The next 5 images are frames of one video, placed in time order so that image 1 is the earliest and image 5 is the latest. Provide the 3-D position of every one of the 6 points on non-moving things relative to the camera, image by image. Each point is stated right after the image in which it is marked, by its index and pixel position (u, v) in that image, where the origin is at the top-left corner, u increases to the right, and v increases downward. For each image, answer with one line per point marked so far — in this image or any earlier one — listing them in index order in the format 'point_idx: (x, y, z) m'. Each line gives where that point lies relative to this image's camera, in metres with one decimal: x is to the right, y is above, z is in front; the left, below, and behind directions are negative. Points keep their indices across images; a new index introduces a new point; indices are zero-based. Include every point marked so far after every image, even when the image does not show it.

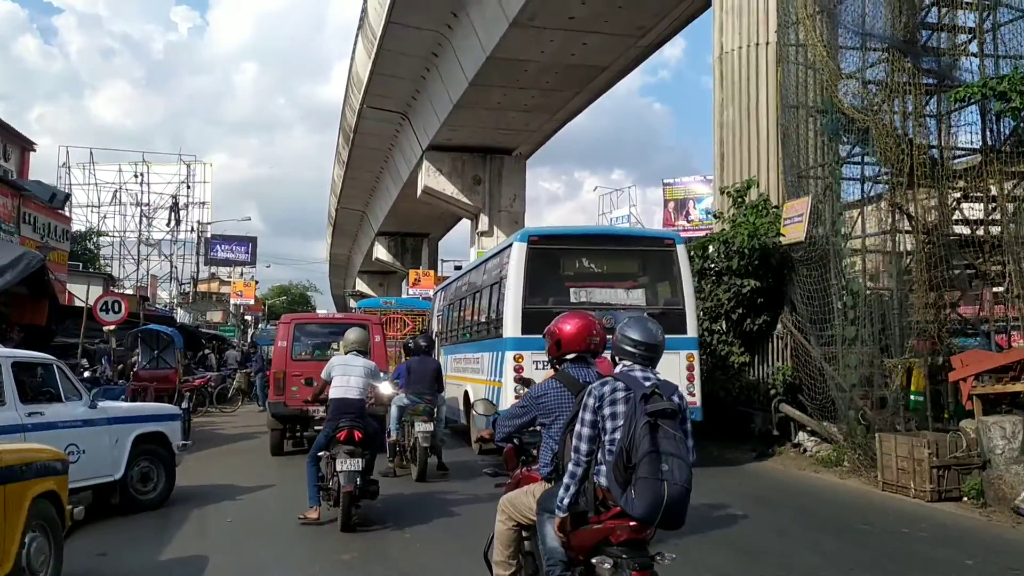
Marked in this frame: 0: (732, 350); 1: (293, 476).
0: (+3.0, -0.8, +11.4) m
1: (-2.8, -2.4, +10.6) m
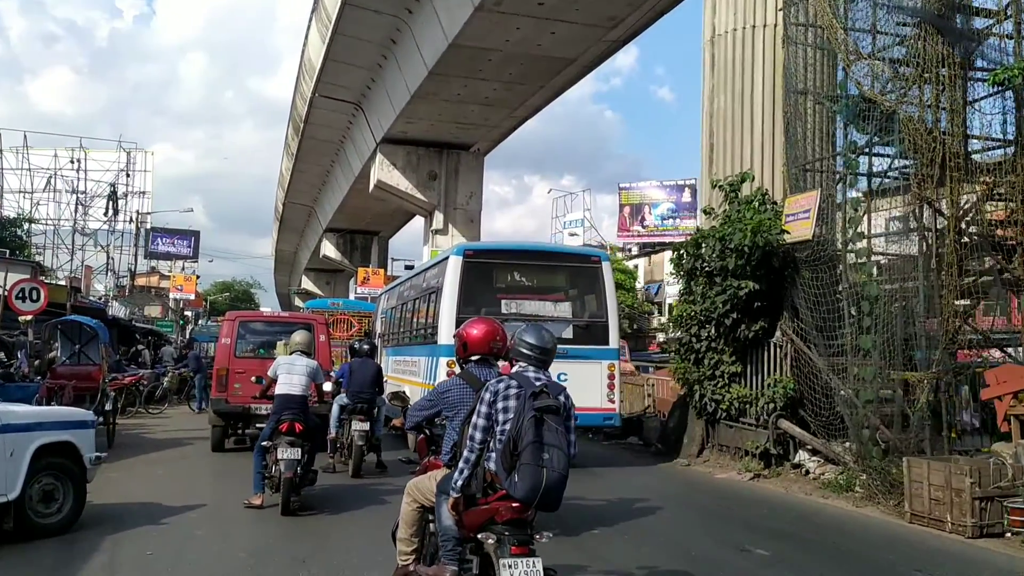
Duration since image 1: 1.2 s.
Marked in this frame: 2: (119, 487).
0: (+2.6, -0.9, +10.5) m
1: (-3.2, -2.3, +9.3) m
2: (-4.3, -2.2, +9.2) m
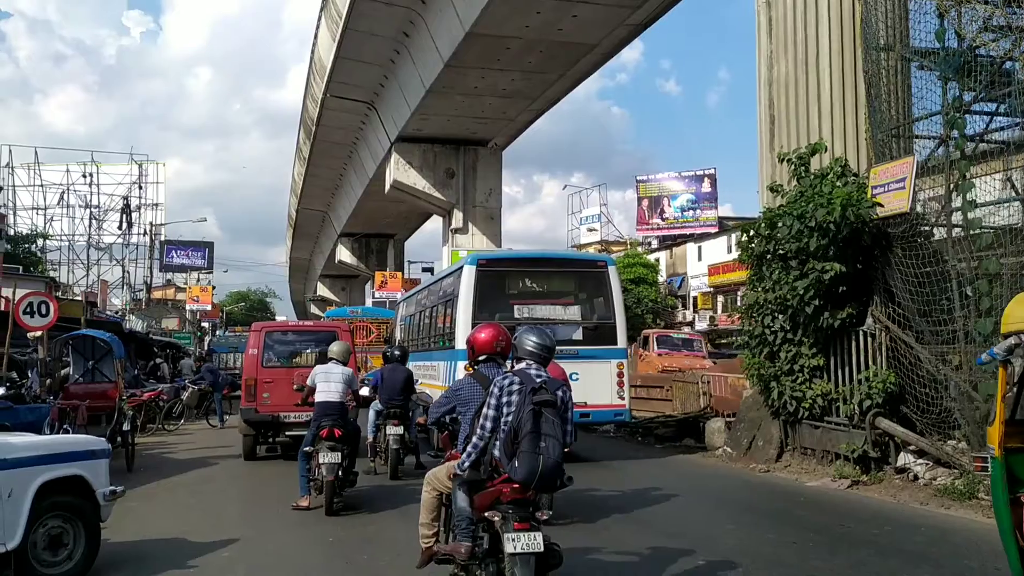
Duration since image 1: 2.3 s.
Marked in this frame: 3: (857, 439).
0: (+3.2, -0.7, +9.4) m
1: (-2.5, -2.3, +8.3) m
2: (-3.7, -2.3, +8.2) m
3: (+3.5, -1.5, +8.5) m
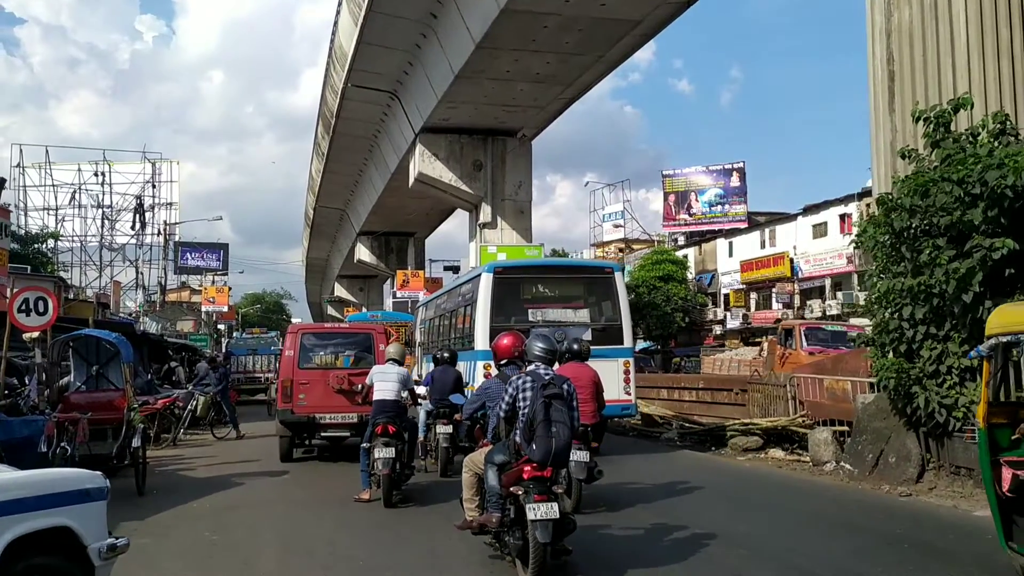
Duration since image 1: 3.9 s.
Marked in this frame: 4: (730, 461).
0: (+4.0, -0.6, +7.7) m
1: (-1.7, -2.2, +6.7) m
2: (-2.9, -2.2, +6.6) m
3: (+4.3, -1.4, +6.8) m
4: (+3.1, -2.5, +11.9) m
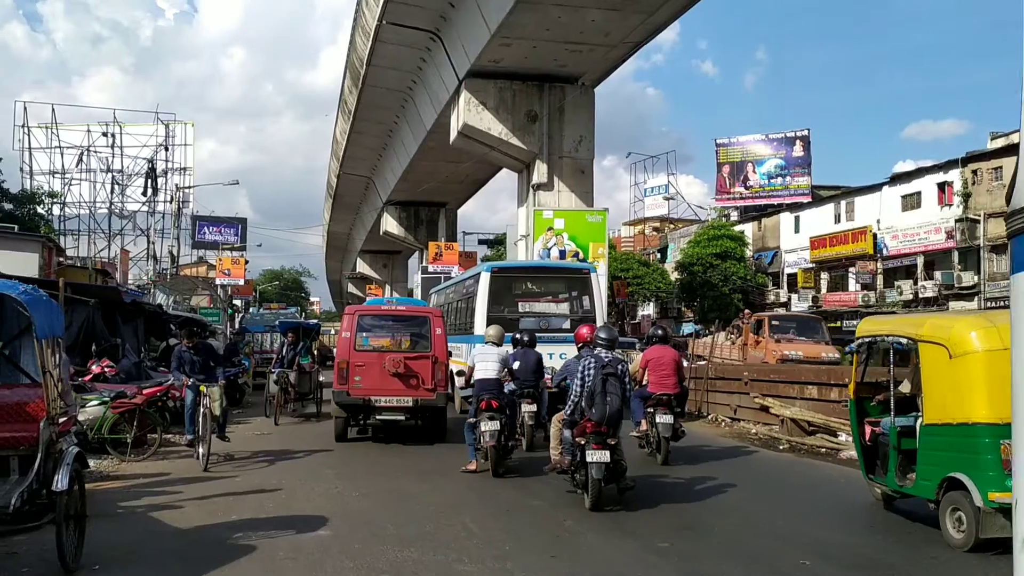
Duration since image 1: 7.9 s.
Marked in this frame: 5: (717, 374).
0: (+5.4, -0.2, +3.4) m
1: (-0.4, -1.8, +2.5) m
2: (-1.6, -1.7, +2.5) m
3: (+5.6, -1.0, +2.5) m
4: (+4.5, -2.0, +7.6) m
5: (+3.9, -1.6, +15.8) m
